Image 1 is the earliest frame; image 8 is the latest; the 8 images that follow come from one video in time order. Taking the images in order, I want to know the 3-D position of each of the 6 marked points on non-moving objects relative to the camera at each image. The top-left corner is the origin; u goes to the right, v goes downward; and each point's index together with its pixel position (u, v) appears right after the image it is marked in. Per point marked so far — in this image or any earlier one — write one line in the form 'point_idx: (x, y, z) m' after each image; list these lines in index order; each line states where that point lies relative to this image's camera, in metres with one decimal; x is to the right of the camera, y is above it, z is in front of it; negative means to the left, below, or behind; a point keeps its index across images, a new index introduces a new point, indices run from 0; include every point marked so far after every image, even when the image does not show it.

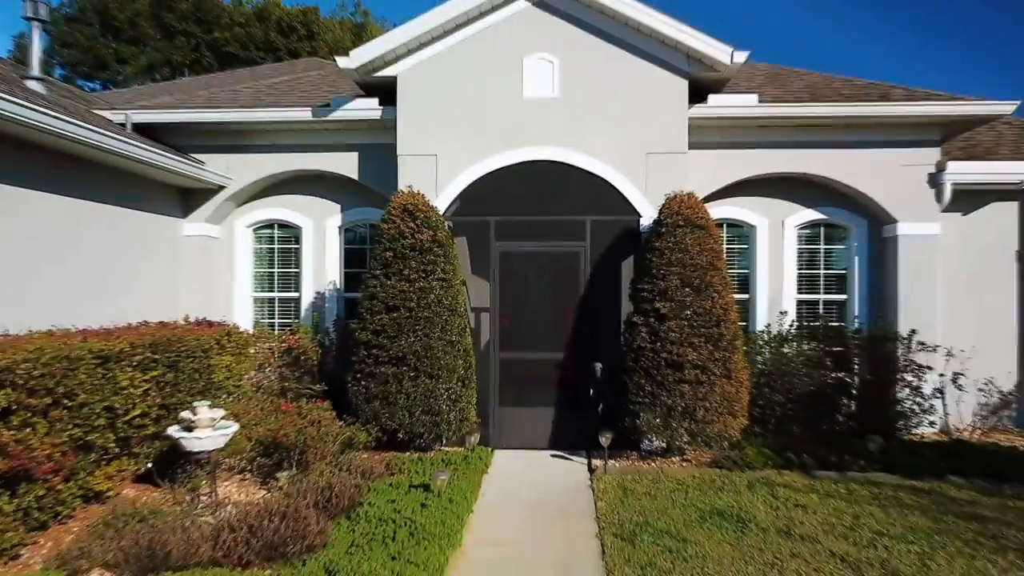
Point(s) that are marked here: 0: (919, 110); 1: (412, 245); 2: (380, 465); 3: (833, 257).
0: (+4.5, +2.0, +8.4) m
1: (-1.0, +0.4, +7.6) m
2: (-1.2, -1.6, +6.7) m
3: (+4.0, +0.4, +9.4) m
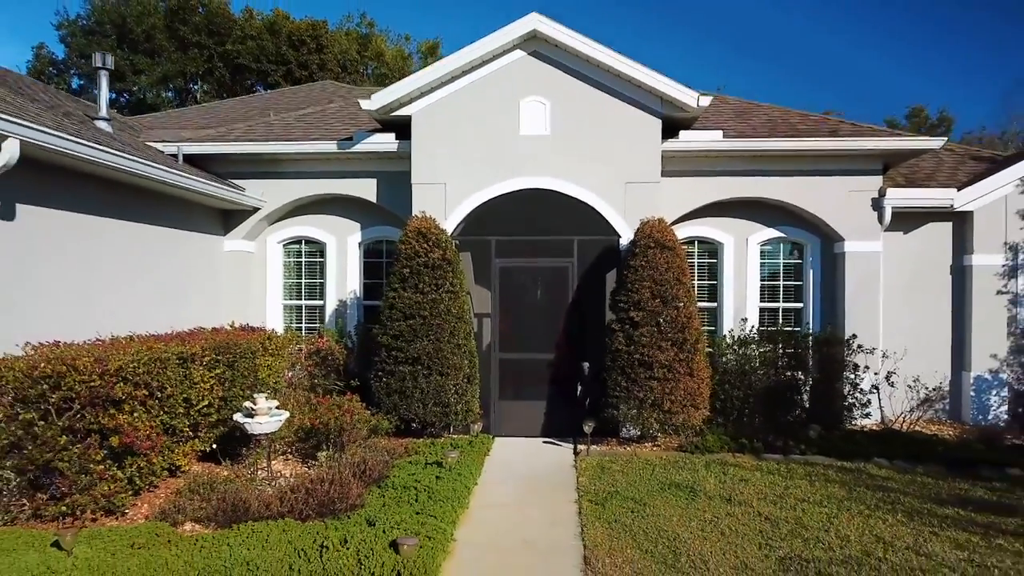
0: (+4.5, +1.9, +9.7) m
1: (-1.0, +0.3, +8.9) m
2: (-1.2, -1.7, +8.0) m
3: (+4.0, +0.3, +10.8) m
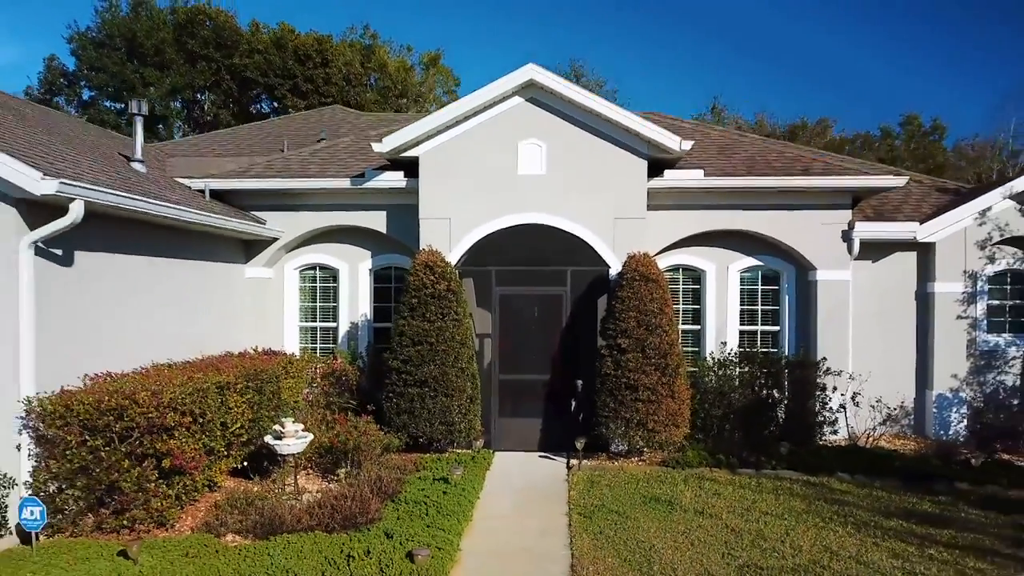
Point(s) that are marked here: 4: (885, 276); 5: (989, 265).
0: (+4.5, +1.5, +10.6) m
1: (-1.0, -0.1, +9.8) m
2: (-1.2, -2.1, +8.9) m
3: (+4.0, -0.1, +11.7) m
4: (+5.7, +0.2, +11.5) m
5: (+7.1, +0.4, +11.2) m
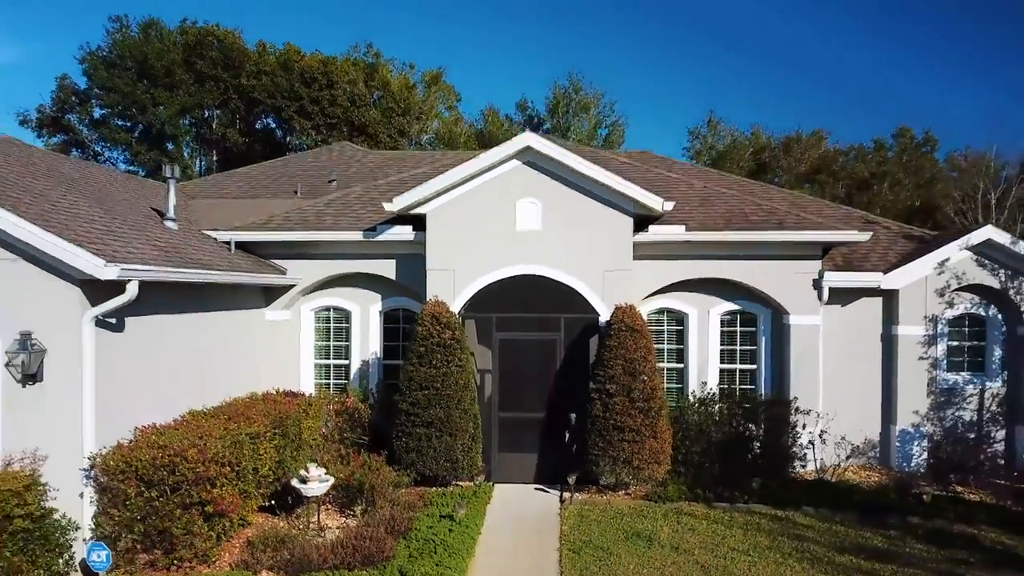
0: (+4.4, +0.8, +11.6) m
1: (-1.1, -0.8, +10.9) m
2: (-1.2, -2.8, +10.0) m
3: (+4.0, -0.8, +12.7) m
4: (+5.6, -0.5, +12.5) m
5: (+7.1, -0.3, +12.3) m
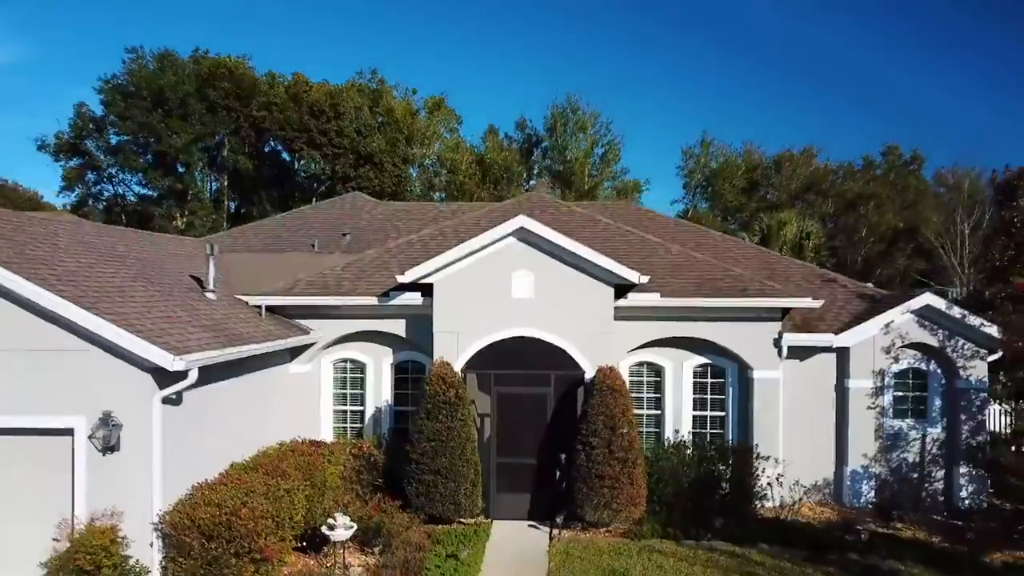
0: (+4.4, -0.3, +13.3) m
1: (-1.1, -1.9, +12.5) m
2: (-1.3, -3.9, +11.6) m
3: (+3.9, -1.9, +14.3) m
4: (+5.6, -1.6, +14.1) m
5: (+7.0, -1.4, +13.9) m
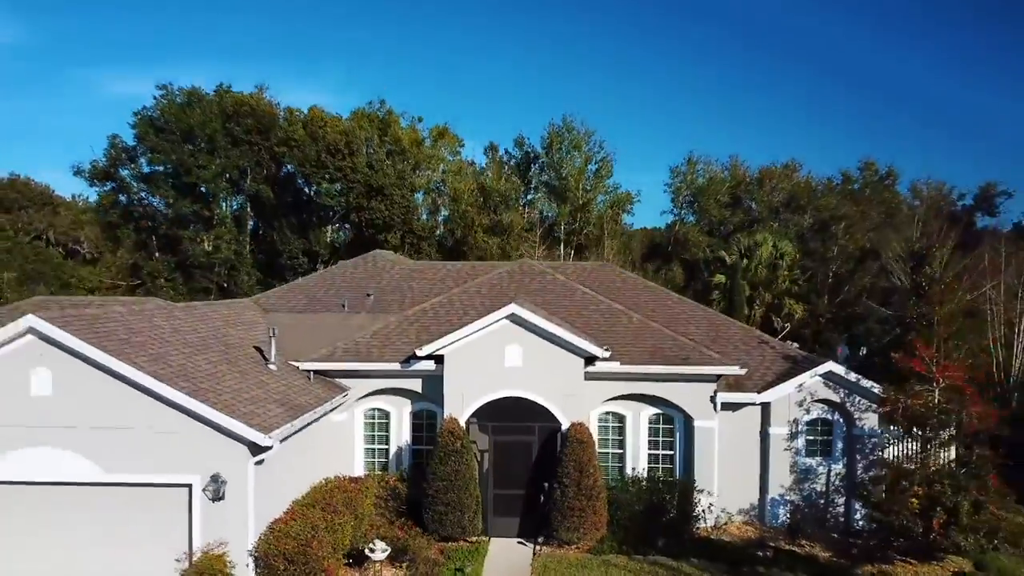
0: (+4.2, -1.9, +17.1) m
1: (-1.3, -3.5, +16.4) m
2: (-1.5, -5.5, +15.5) m
3: (+3.7, -3.4, +18.2) m
4: (+5.4, -3.2, +17.9) m
5: (+6.9, -3.0, +17.7) m
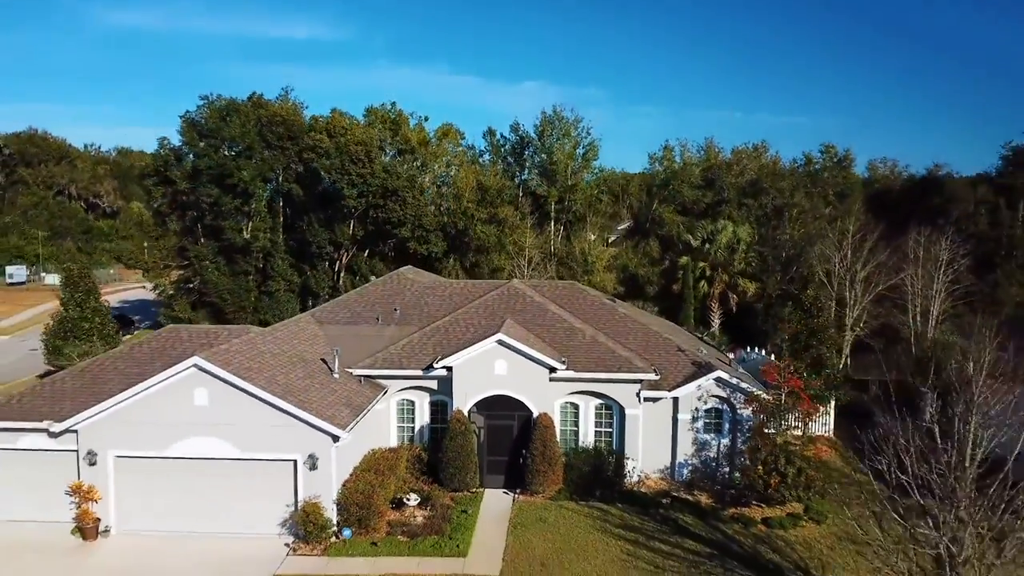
0: (+3.8, -3.0, +24.9) m
1: (-1.7, -4.6, +24.3) m
2: (-1.9, -6.7, +23.6) m
3: (+3.3, -4.4, +26.1) m
4: (+5.0, -4.2, +25.9) m
5: (+6.5, -4.0, +25.6) m
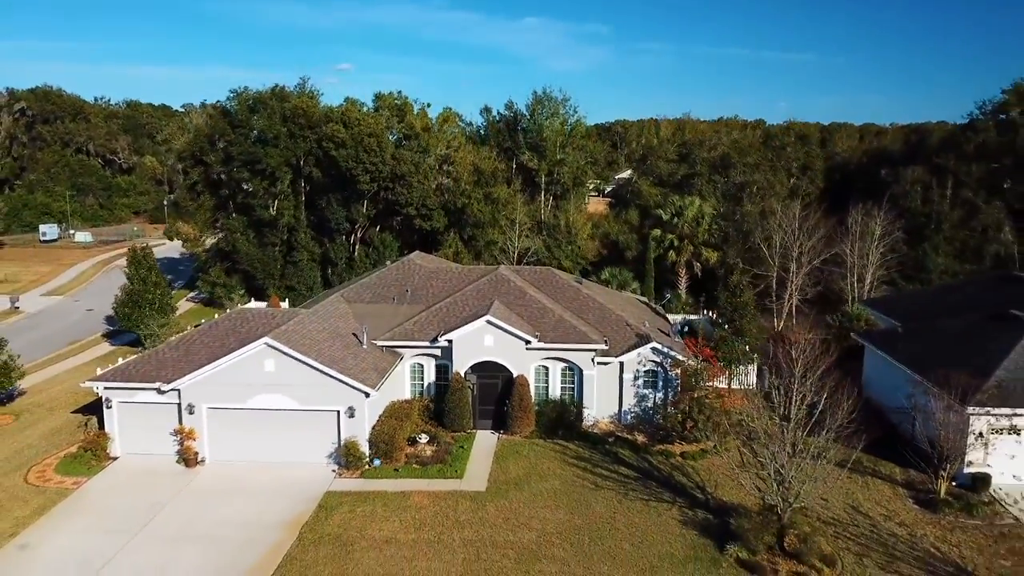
0: (+3.2, -2.6, +32.9) m
1: (-2.4, -4.3, +32.5) m
2: (-2.5, -6.4, +32.0) m
3: (+2.7, -4.0, +34.2) m
4: (+4.4, -3.8, +34.0) m
5: (+5.8, -3.6, +33.7) m
